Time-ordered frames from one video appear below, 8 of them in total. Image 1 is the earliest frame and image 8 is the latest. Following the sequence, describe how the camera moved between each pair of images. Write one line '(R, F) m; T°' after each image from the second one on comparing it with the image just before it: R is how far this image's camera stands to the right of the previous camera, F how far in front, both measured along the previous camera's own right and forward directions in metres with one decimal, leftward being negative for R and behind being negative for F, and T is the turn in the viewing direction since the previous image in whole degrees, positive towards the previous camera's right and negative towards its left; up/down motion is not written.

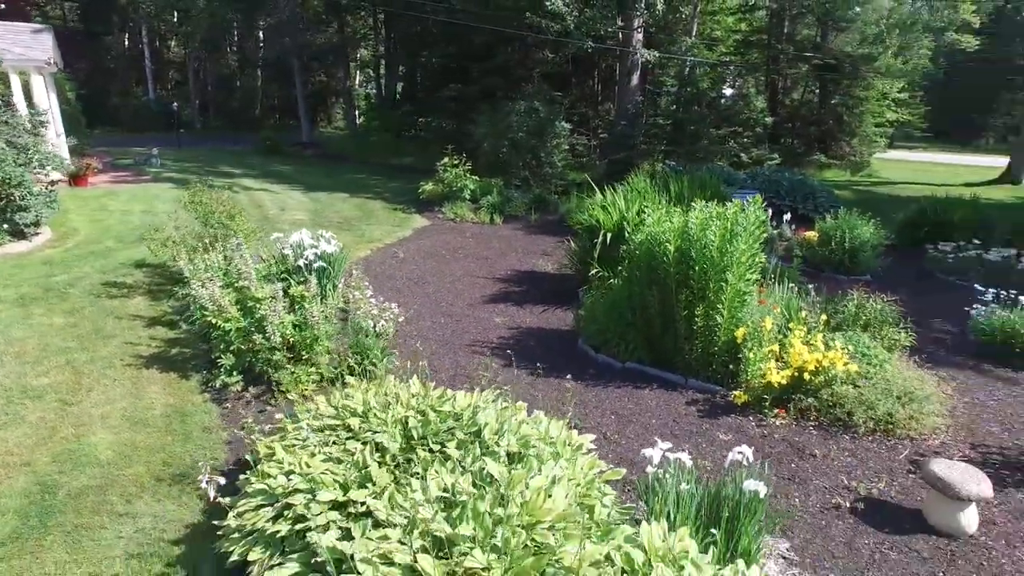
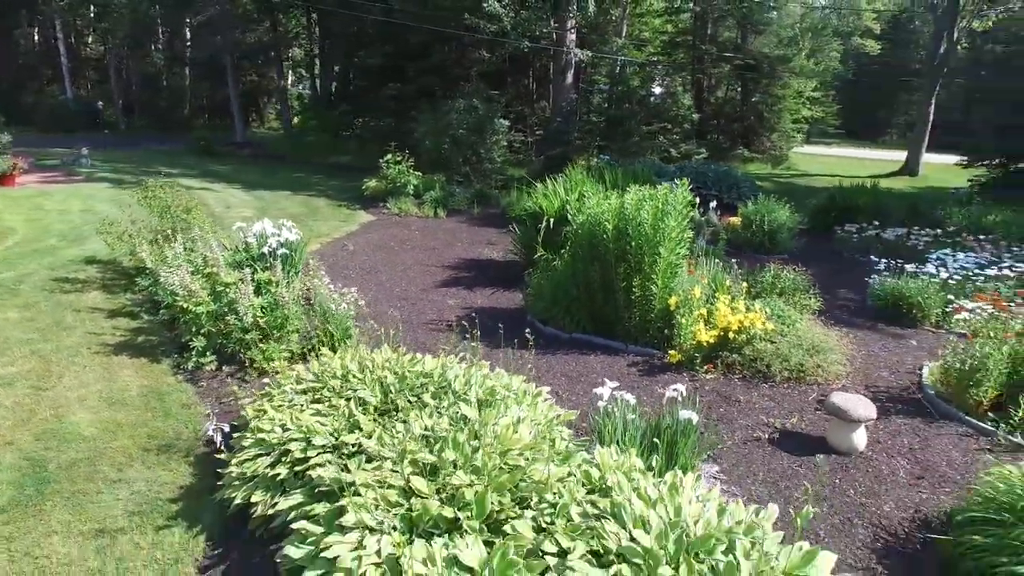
(-0.1, -0.4) m; +5°
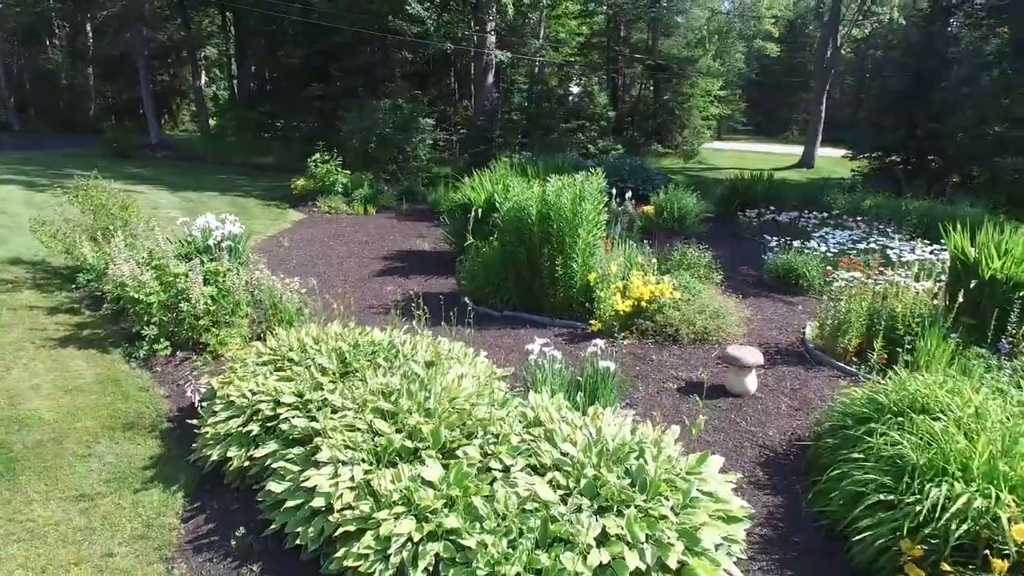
(-0.1, -0.5) m; +6°
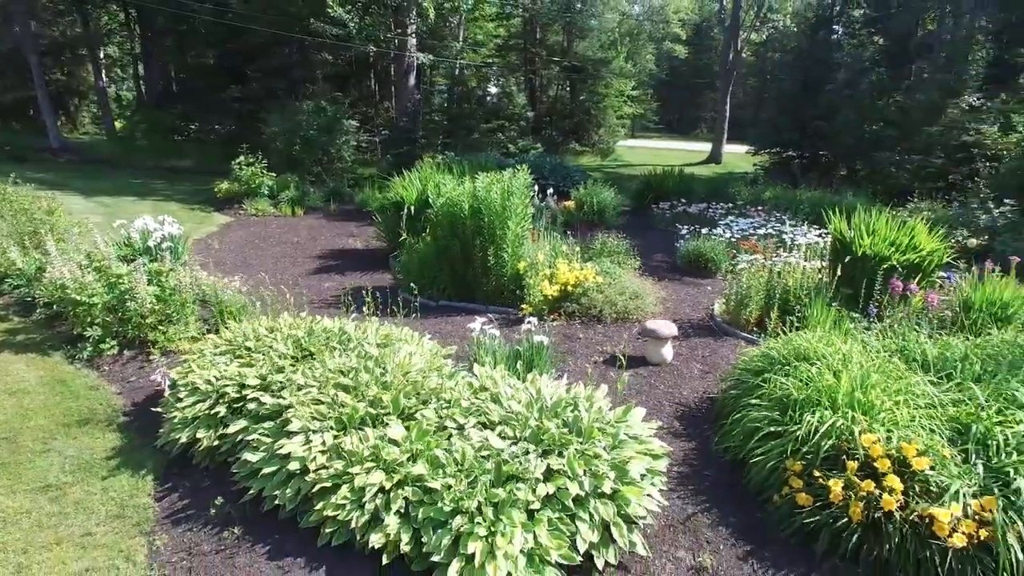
(-0.1, -0.4) m; +6°
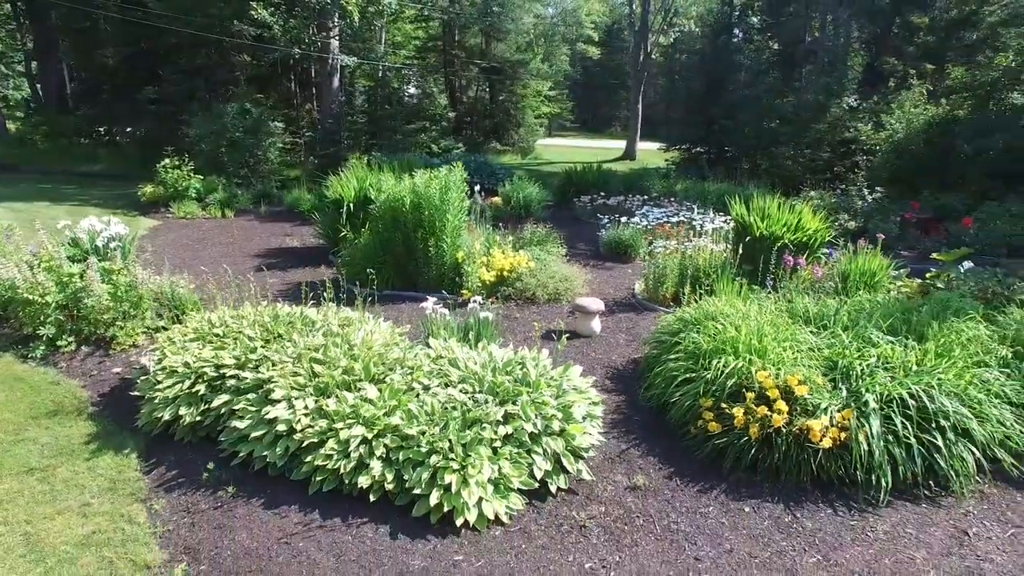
(-0.2, -0.5) m; +7°
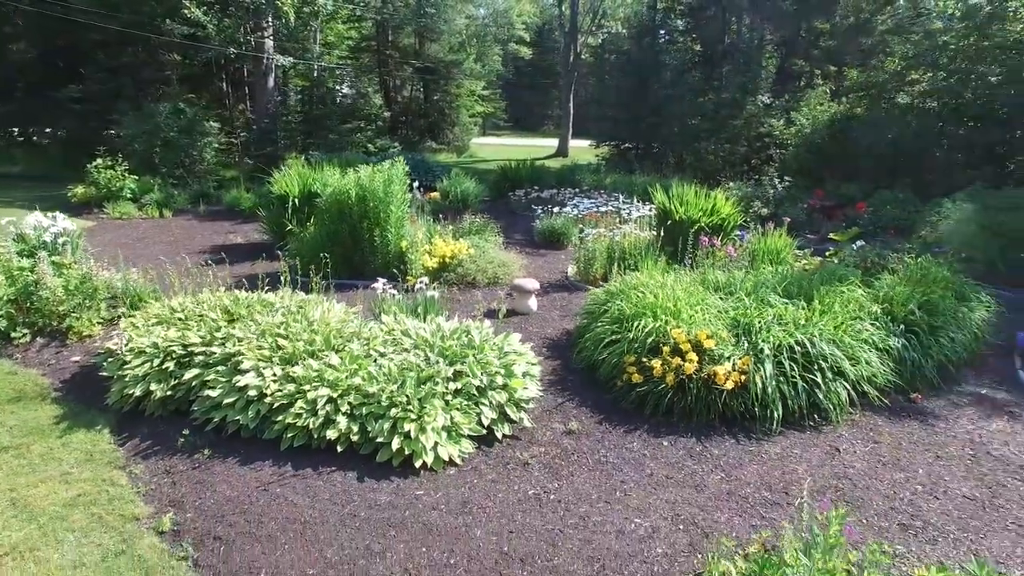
(0.0, -0.4) m; +5°
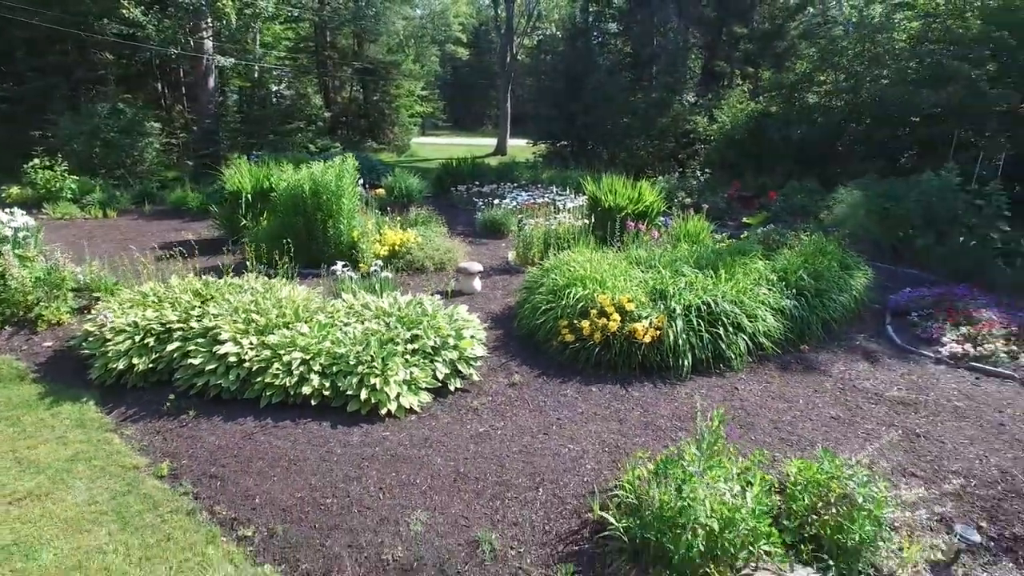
(0.0, -0.6) m; +5°
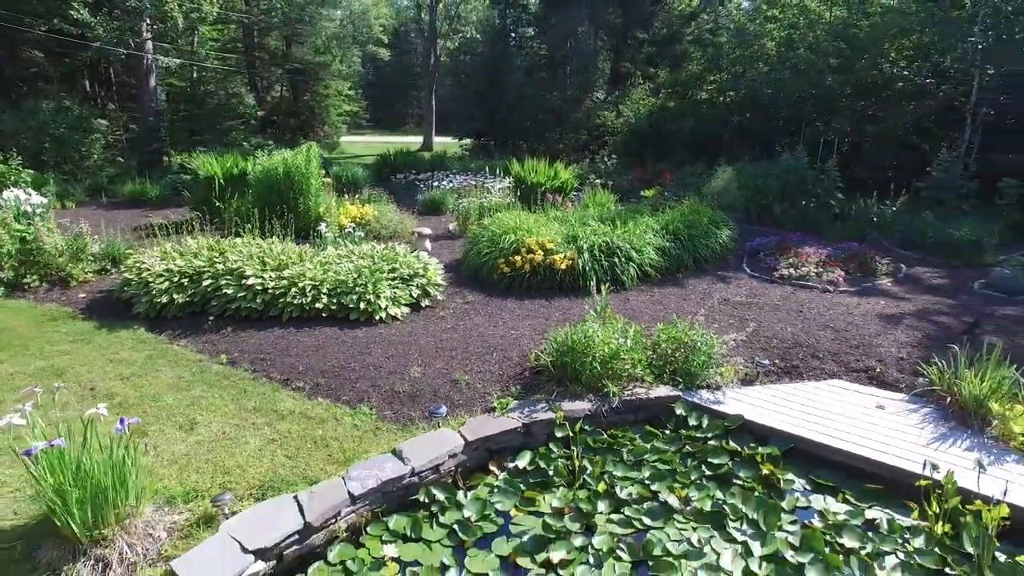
(-0.3, -1.5) m; +6°
